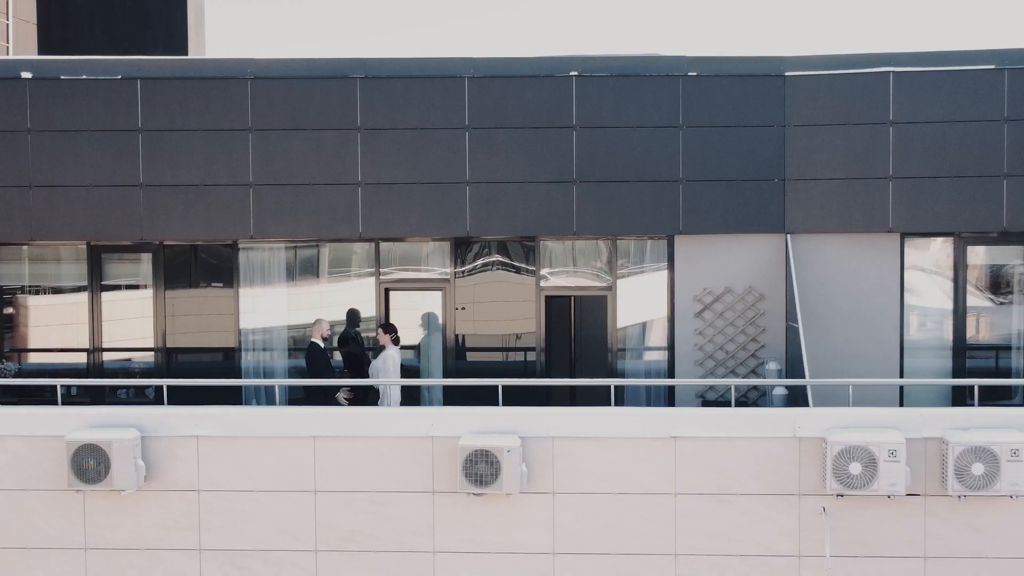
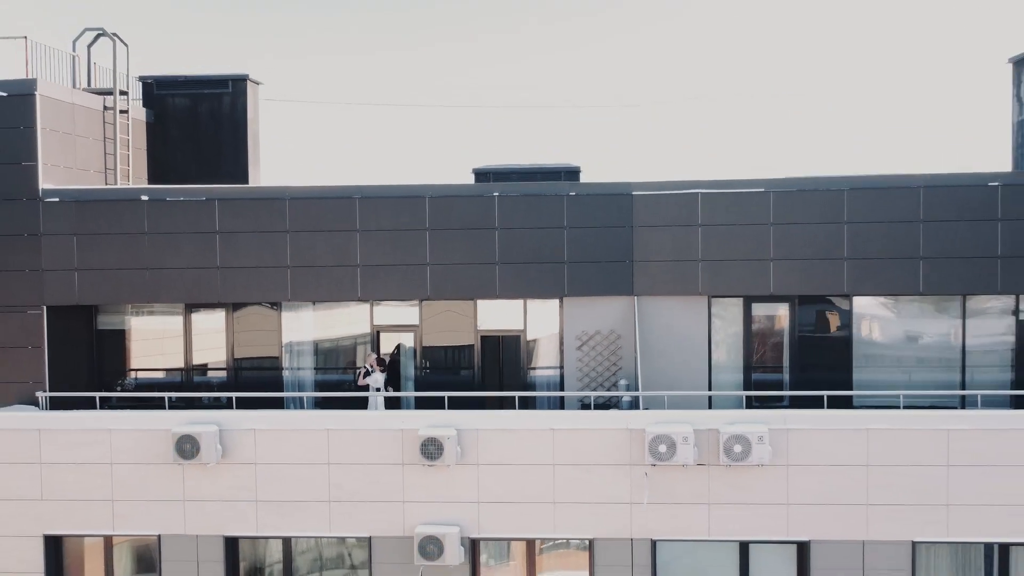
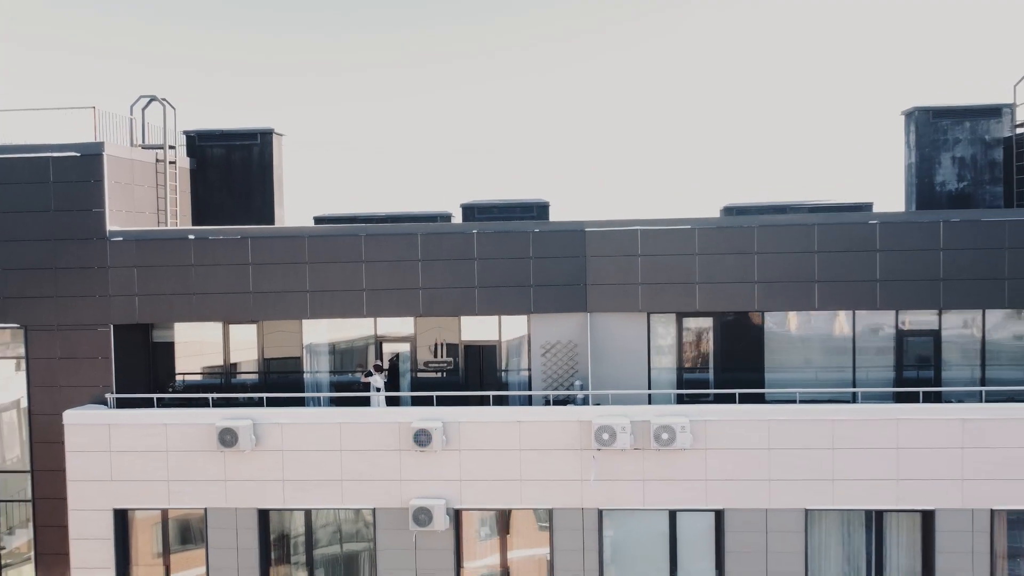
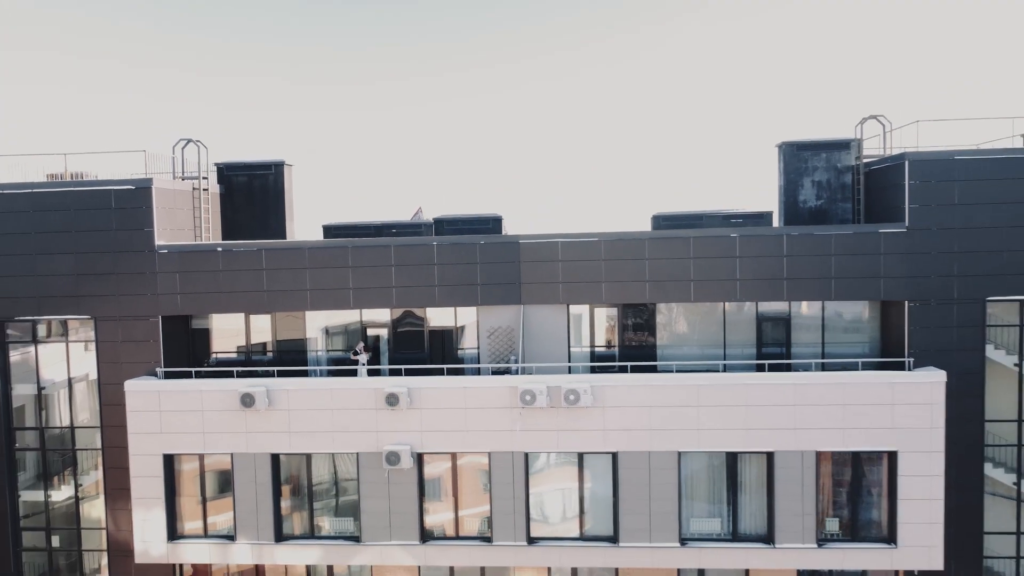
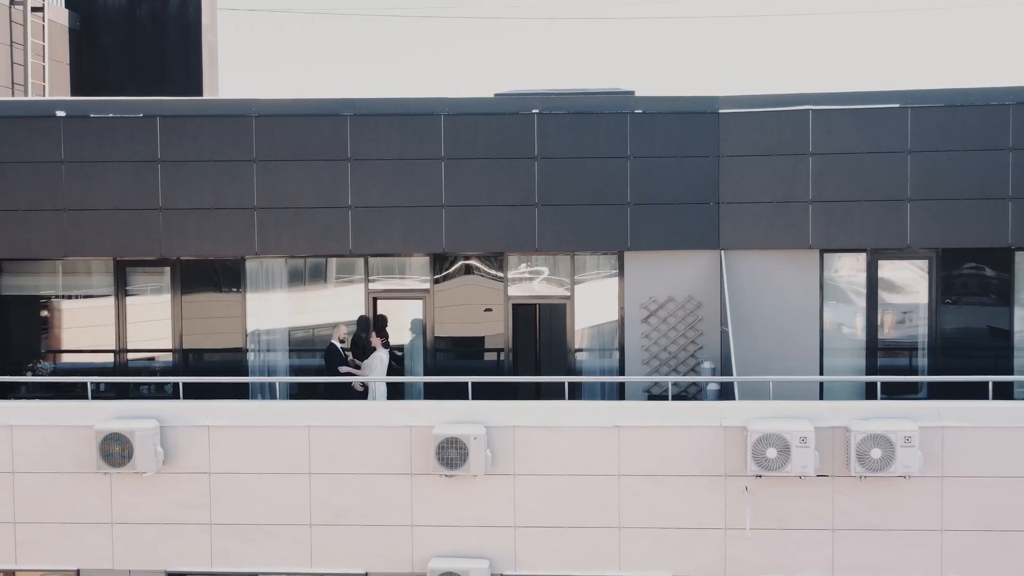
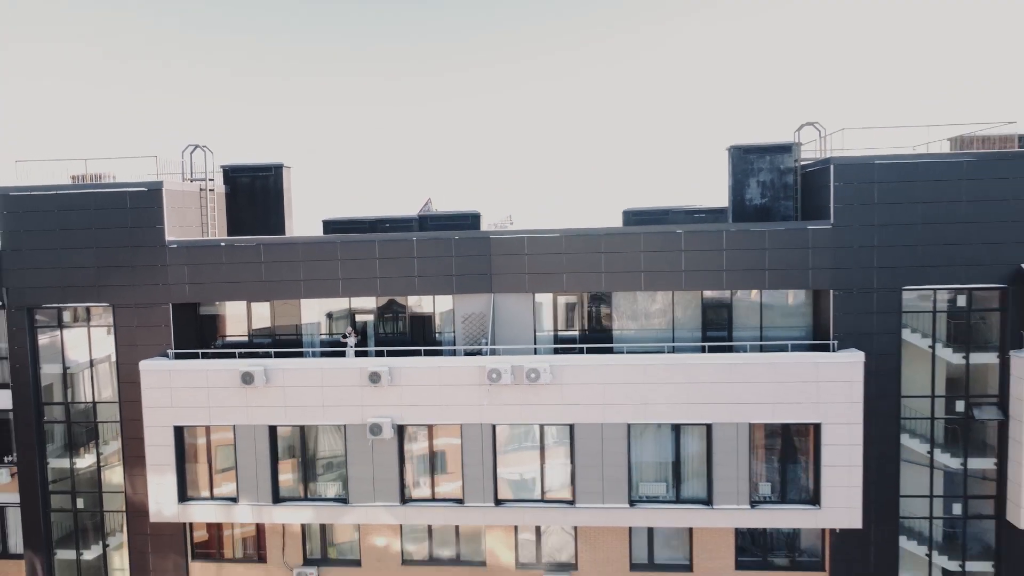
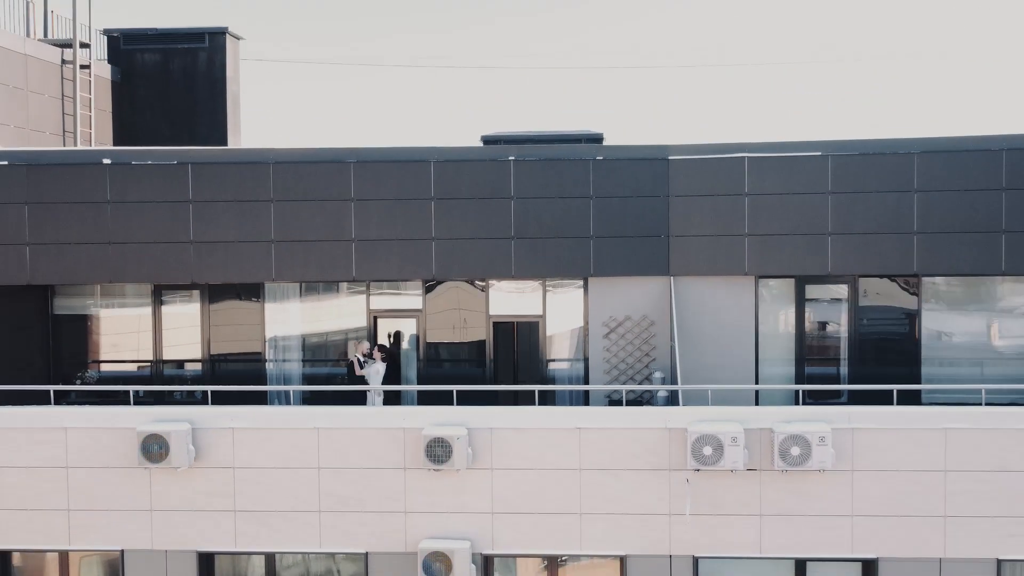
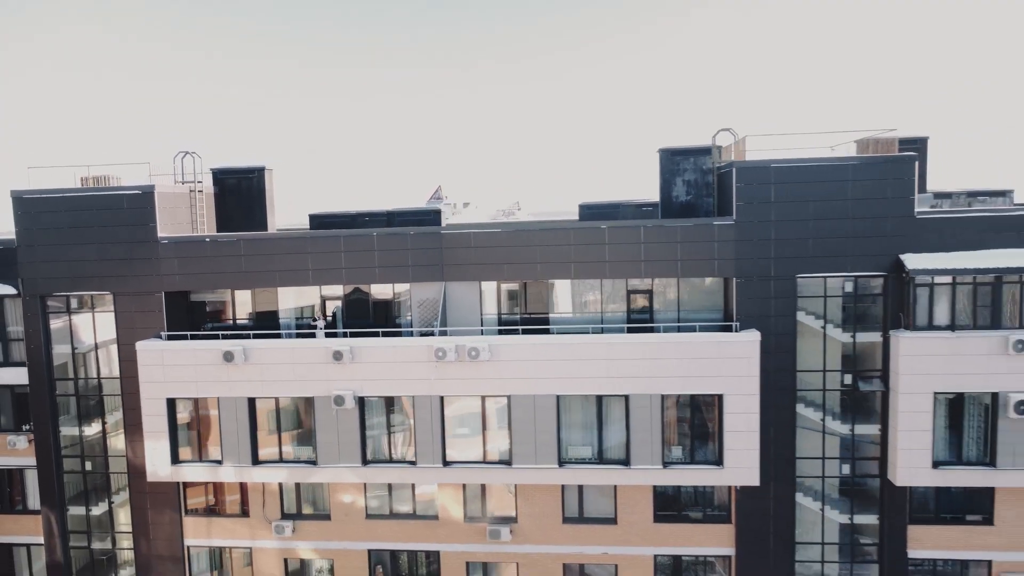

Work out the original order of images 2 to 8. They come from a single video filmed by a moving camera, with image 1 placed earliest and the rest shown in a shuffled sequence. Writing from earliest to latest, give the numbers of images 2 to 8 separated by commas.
5, 7, 2, 3, 4, 6, 8
